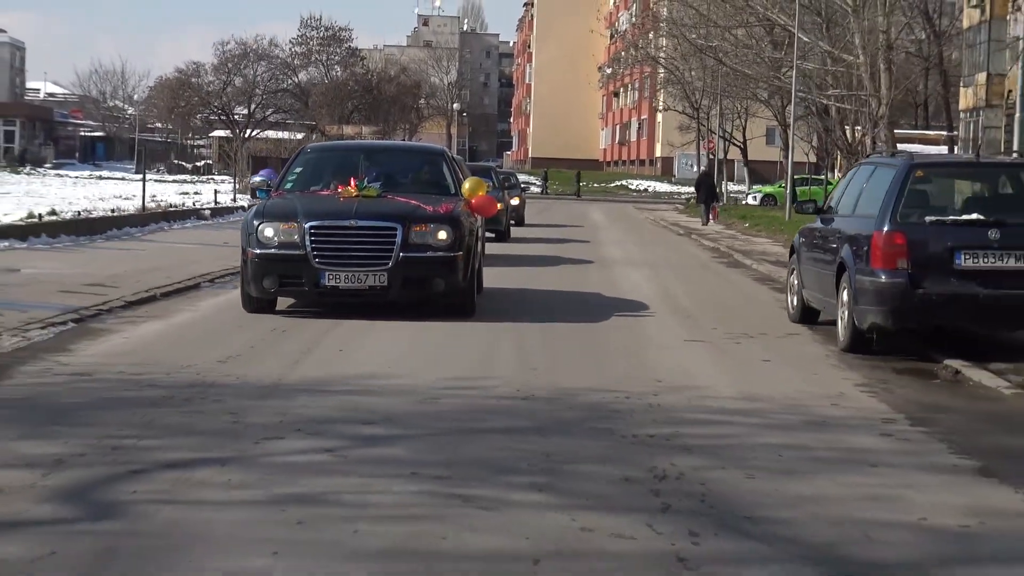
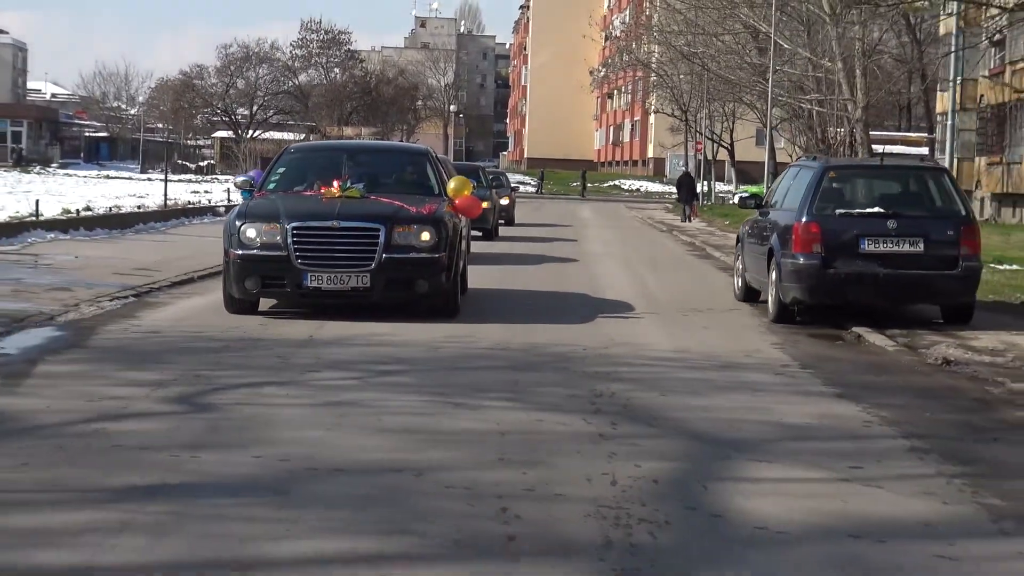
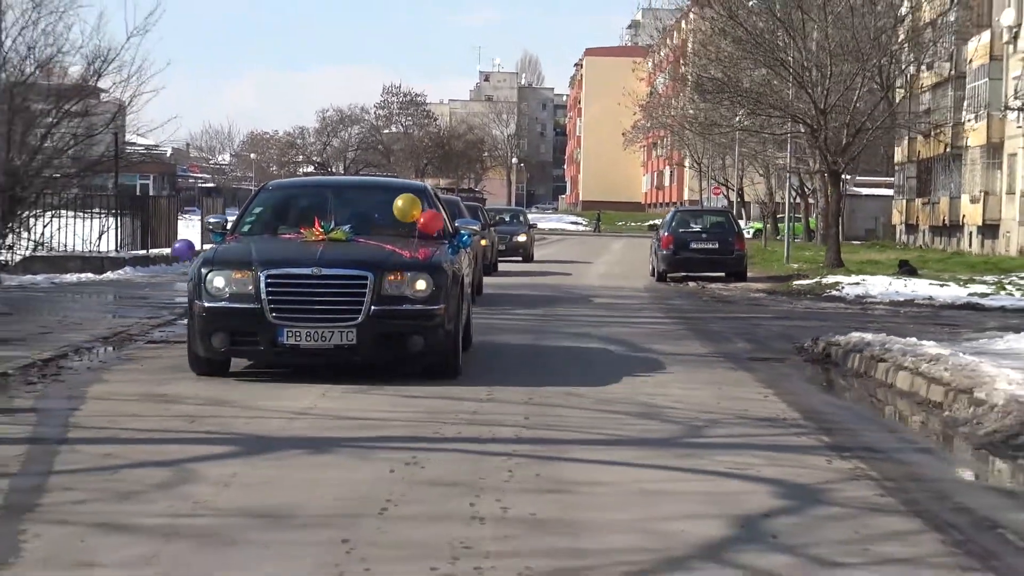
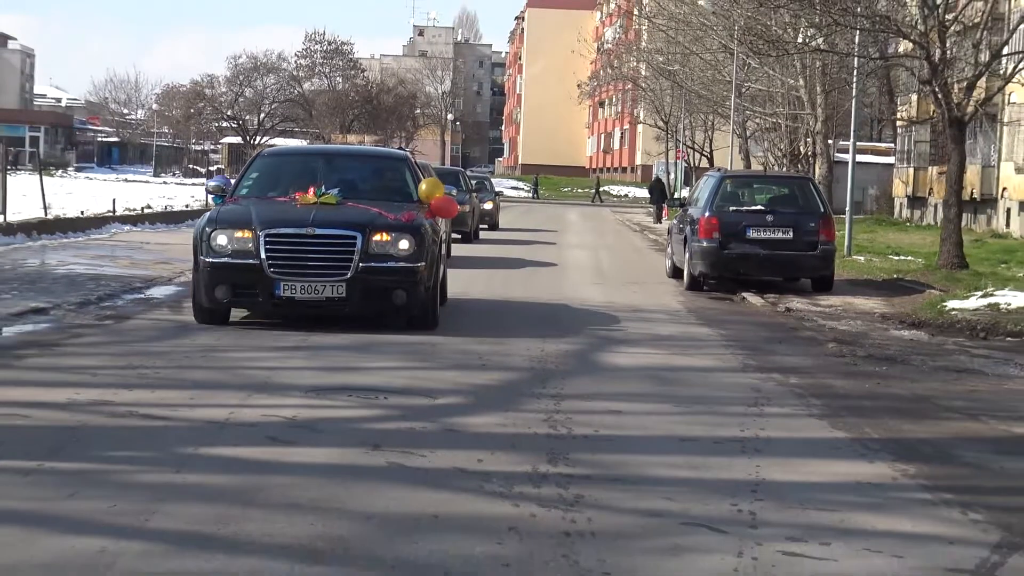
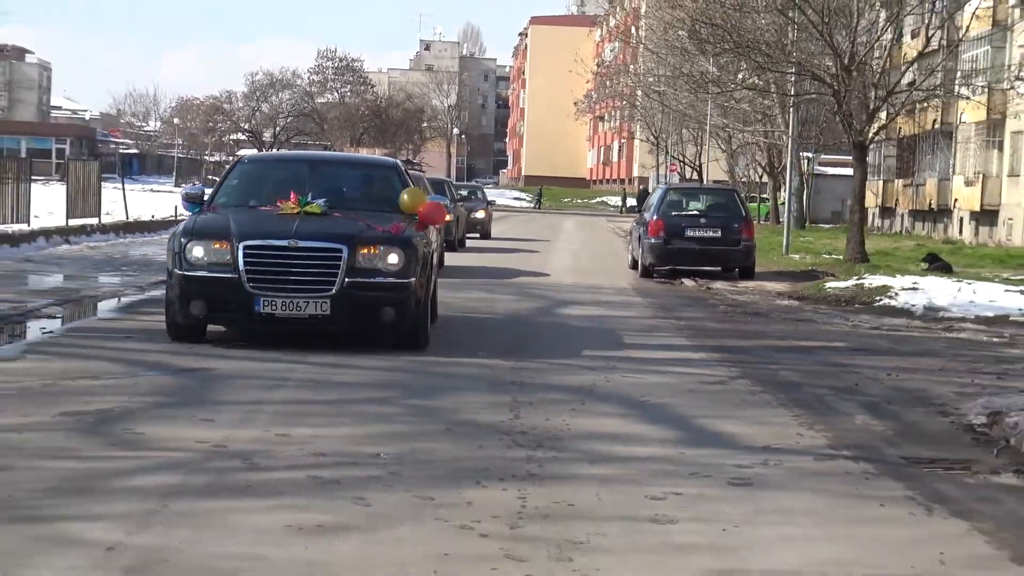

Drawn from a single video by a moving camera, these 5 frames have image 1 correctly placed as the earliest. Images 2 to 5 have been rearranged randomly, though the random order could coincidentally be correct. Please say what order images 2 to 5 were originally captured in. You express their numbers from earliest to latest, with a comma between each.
2, 4, 5, 3
